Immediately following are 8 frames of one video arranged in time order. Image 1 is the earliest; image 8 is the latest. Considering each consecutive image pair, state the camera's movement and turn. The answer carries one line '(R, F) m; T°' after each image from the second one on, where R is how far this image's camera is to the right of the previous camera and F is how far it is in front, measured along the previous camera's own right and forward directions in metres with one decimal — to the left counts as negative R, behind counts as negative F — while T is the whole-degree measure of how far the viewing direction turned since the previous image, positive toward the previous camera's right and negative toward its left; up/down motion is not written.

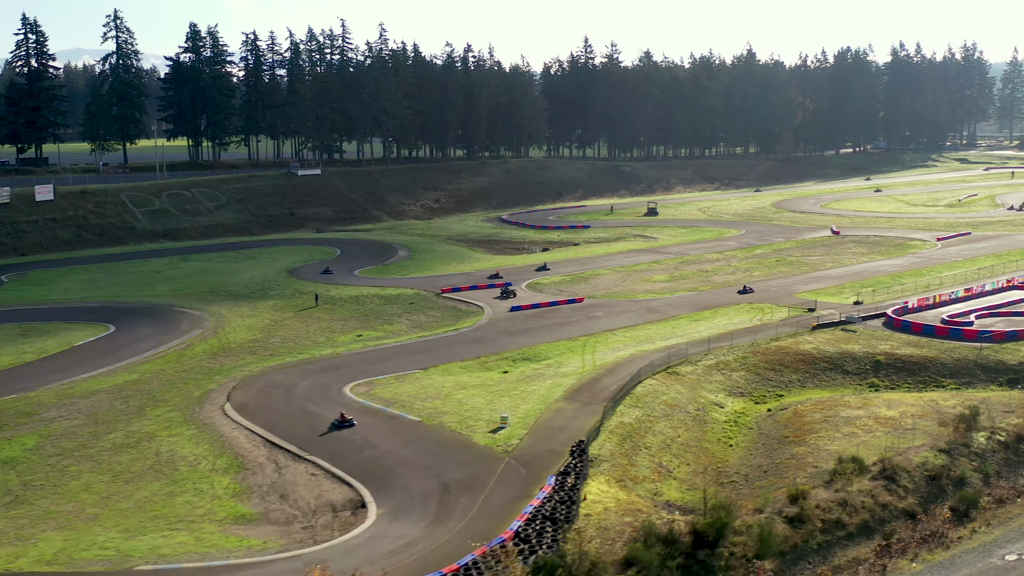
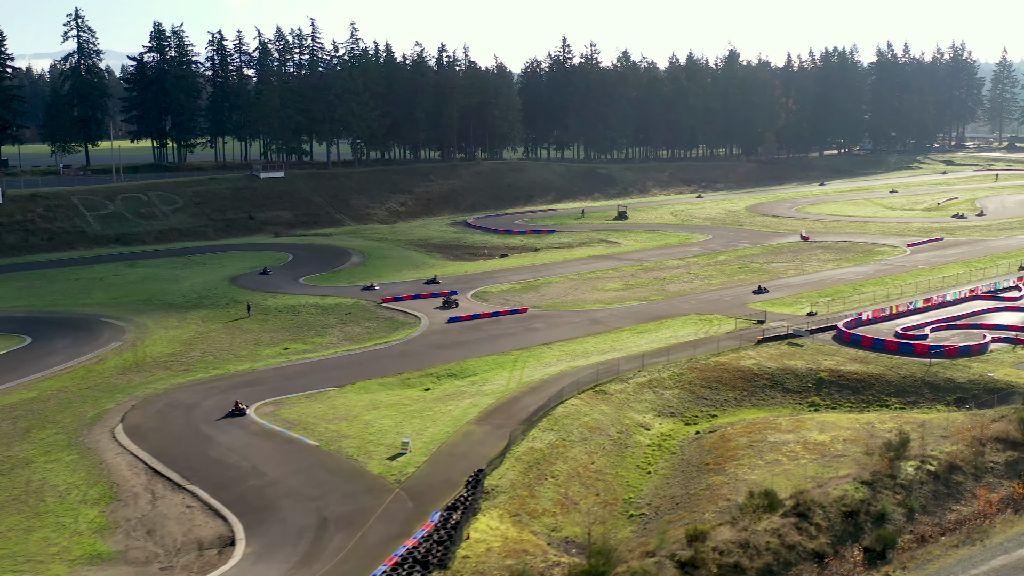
(+3.6, +2.2) m; 0°
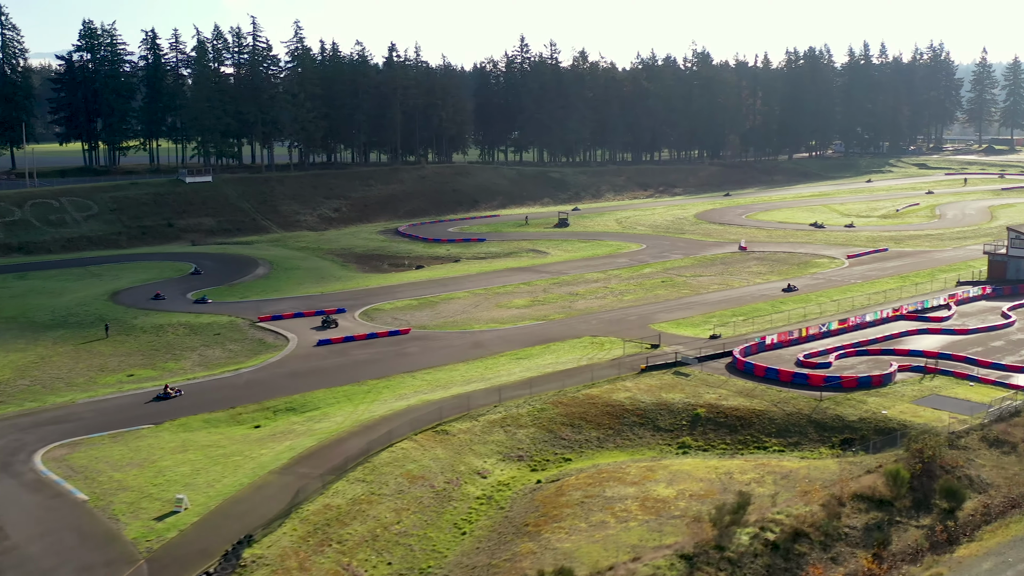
(+6.6, +4.2) m; 0°
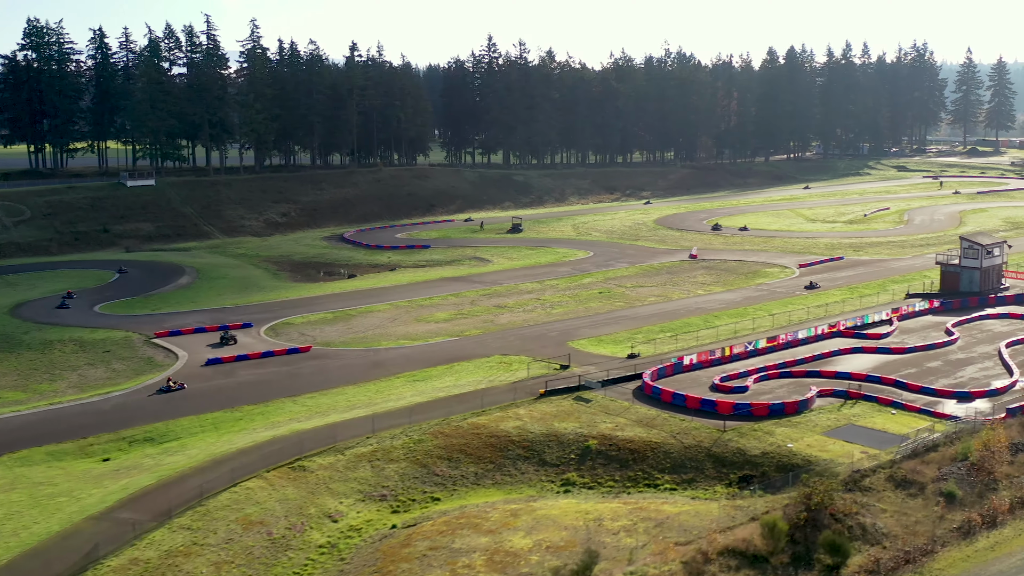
(+4.8, +3.1) m; 0°
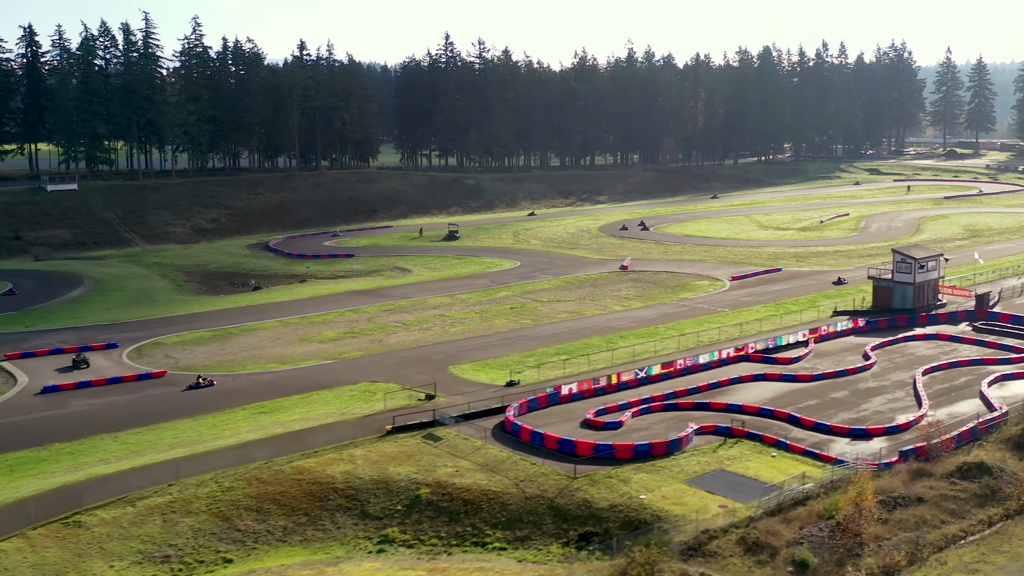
(+6.0, +3.8) m; 0°
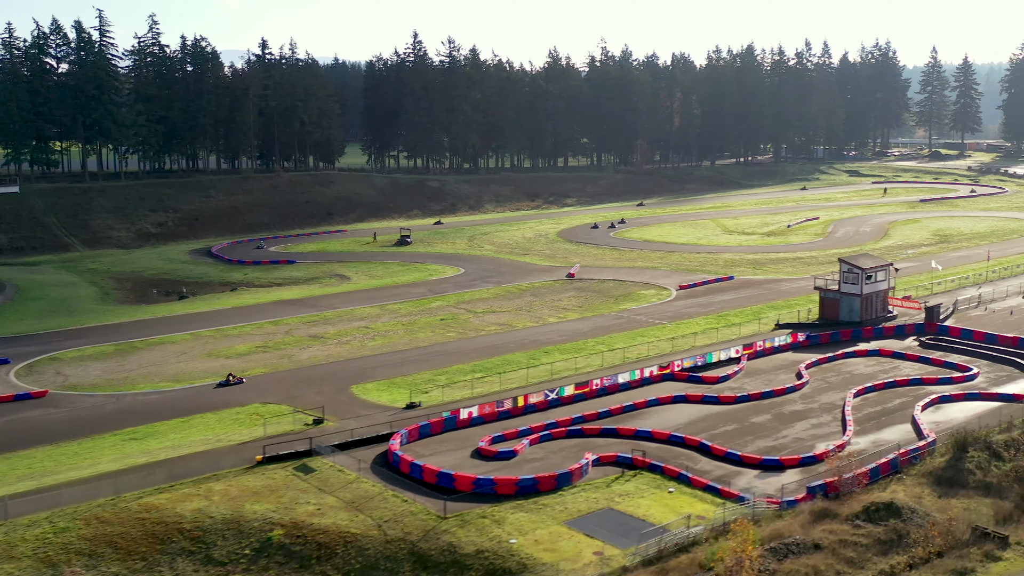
(+4.2, +2.7) m; 0°
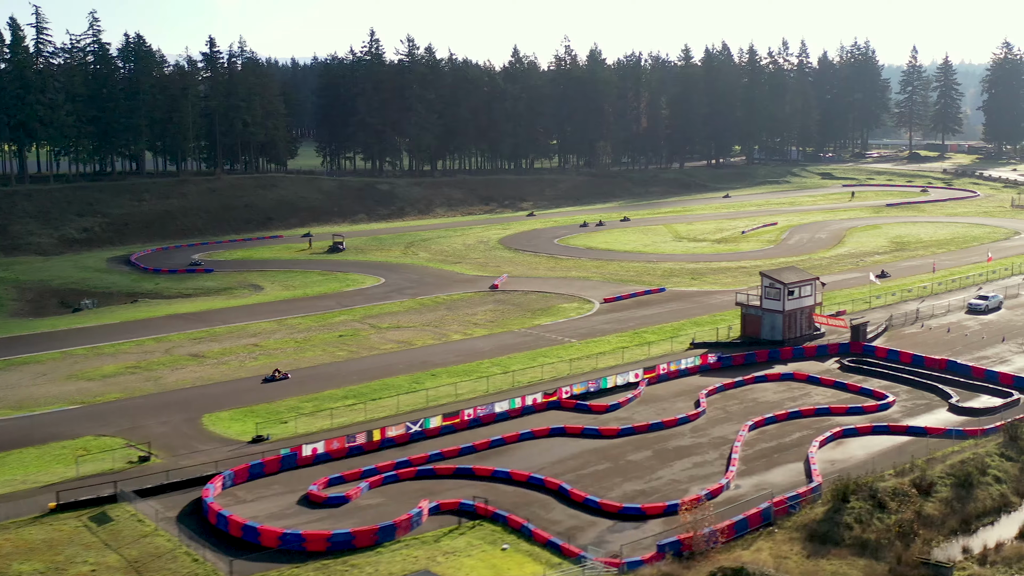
(+5.4, +3.5) m; 0°
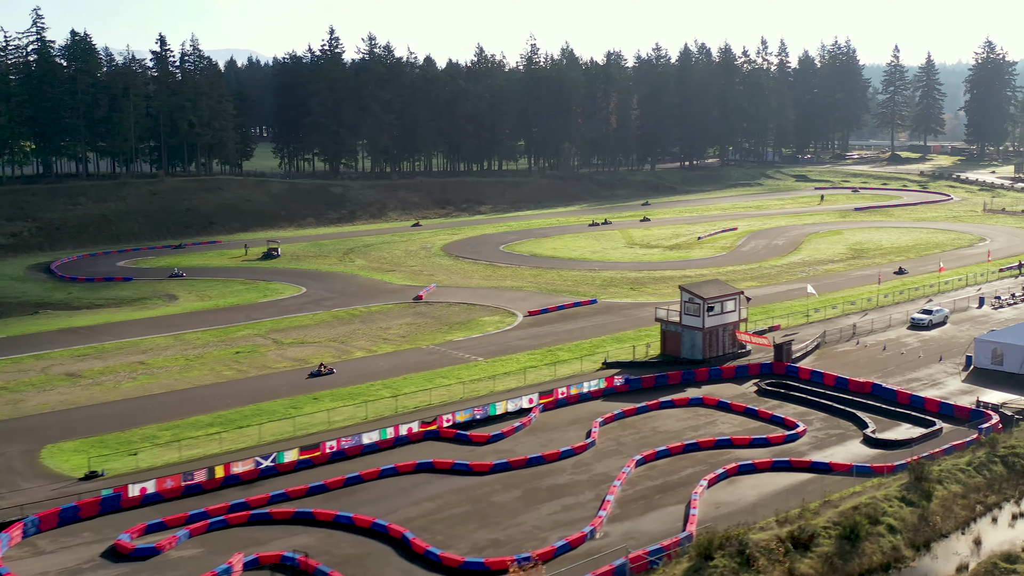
(+4.8, +3.1) m; 0°
